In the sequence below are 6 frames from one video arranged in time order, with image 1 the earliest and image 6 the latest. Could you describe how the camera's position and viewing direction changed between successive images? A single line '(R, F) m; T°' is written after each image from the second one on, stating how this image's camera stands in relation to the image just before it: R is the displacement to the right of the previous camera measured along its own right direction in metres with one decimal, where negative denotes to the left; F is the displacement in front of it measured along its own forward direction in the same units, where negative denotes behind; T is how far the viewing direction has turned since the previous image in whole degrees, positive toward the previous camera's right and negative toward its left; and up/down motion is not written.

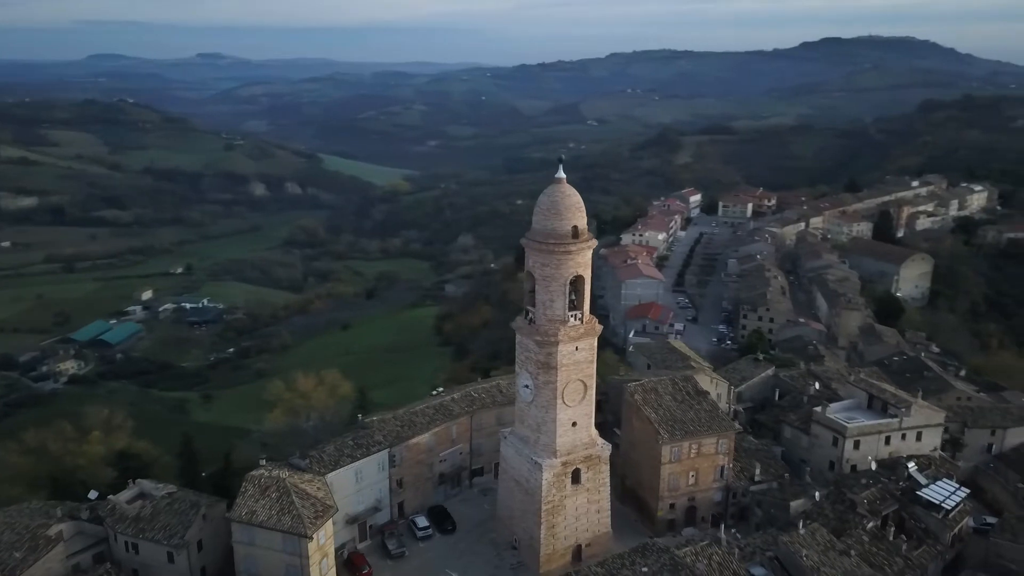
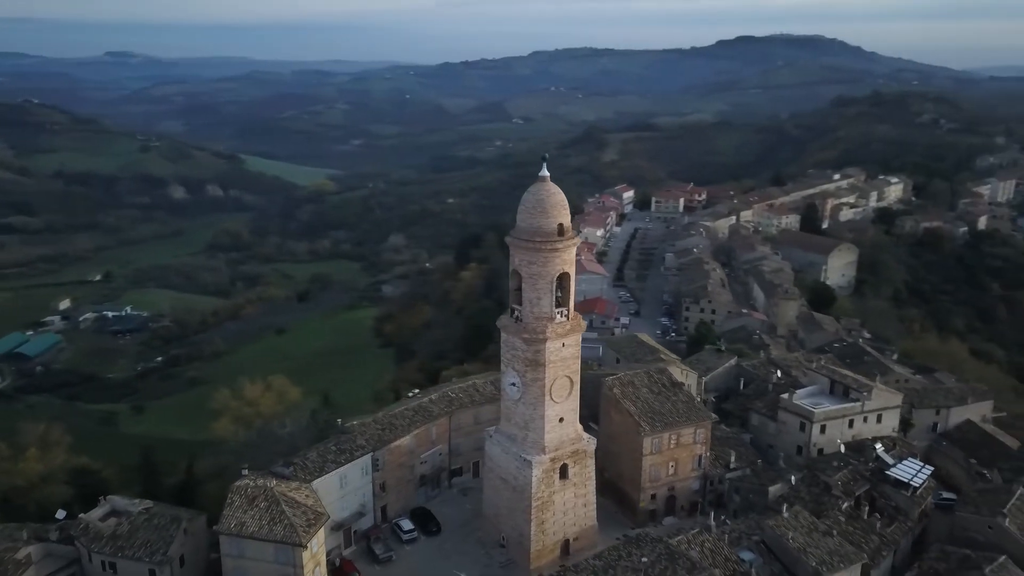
(-1.0, 0.0) m; +5°
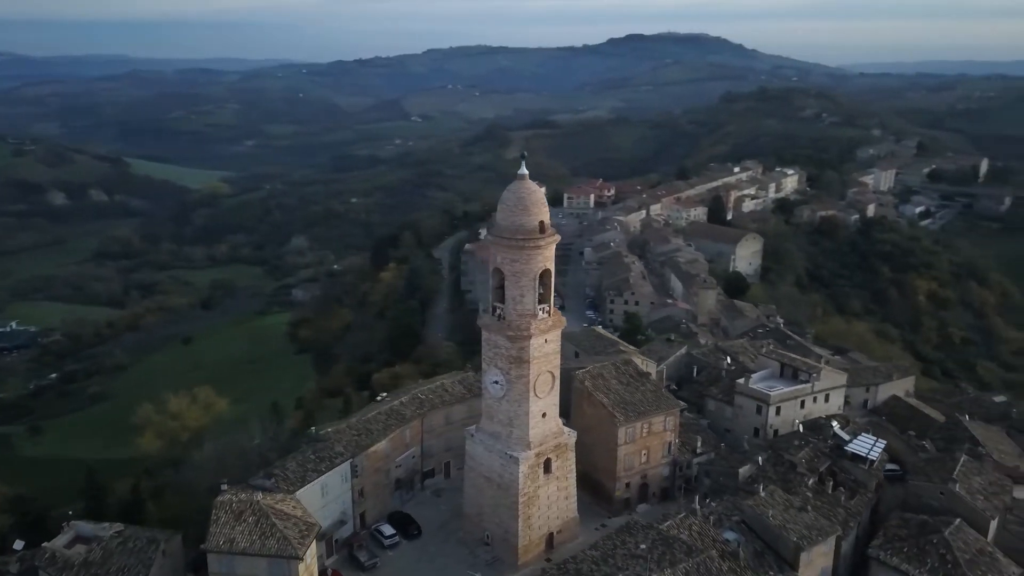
(-1.4, 0.0) m; +7°
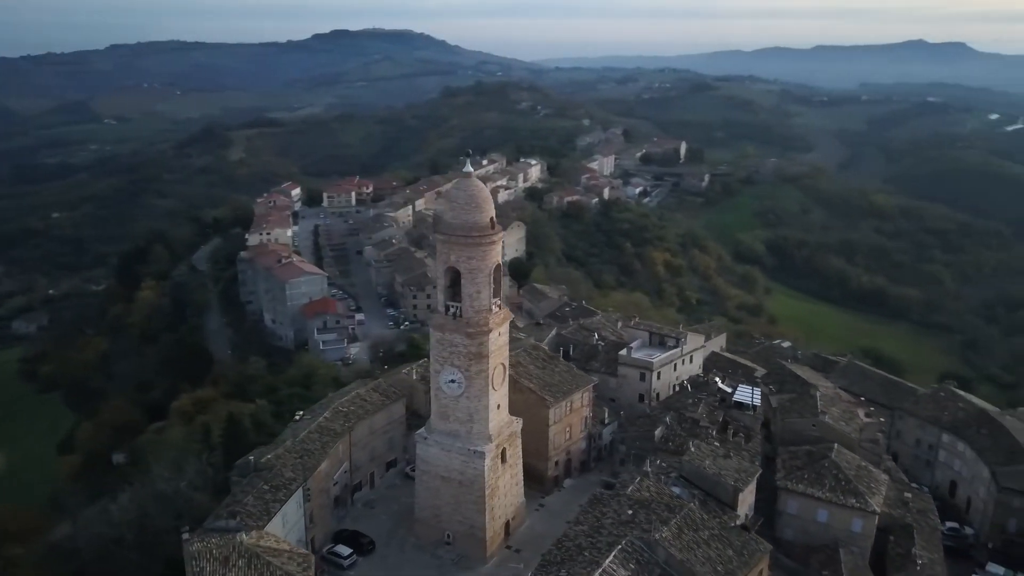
(-3.8, +0.4) m; +19°
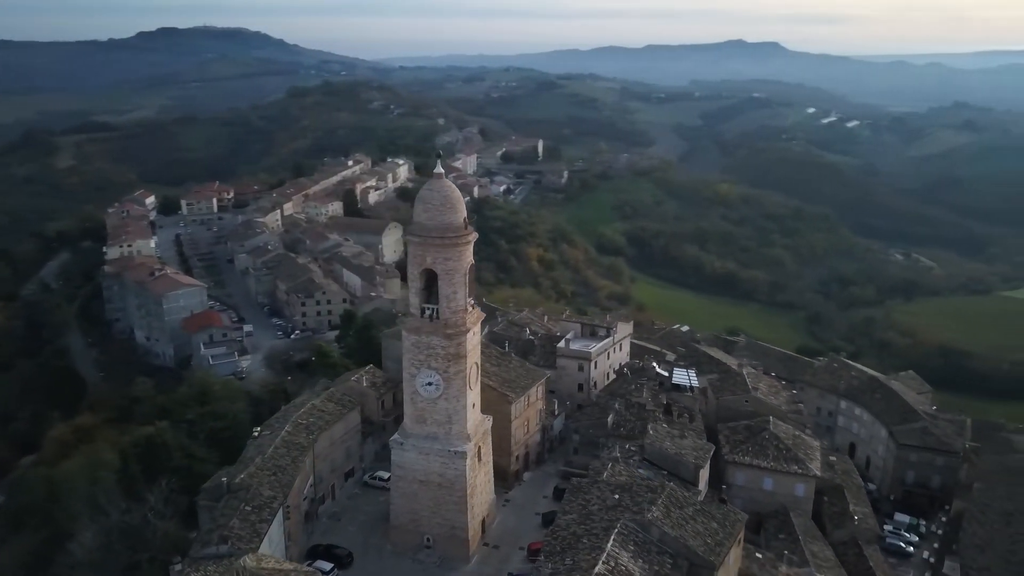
(-2.1, 0.0) m; +10°
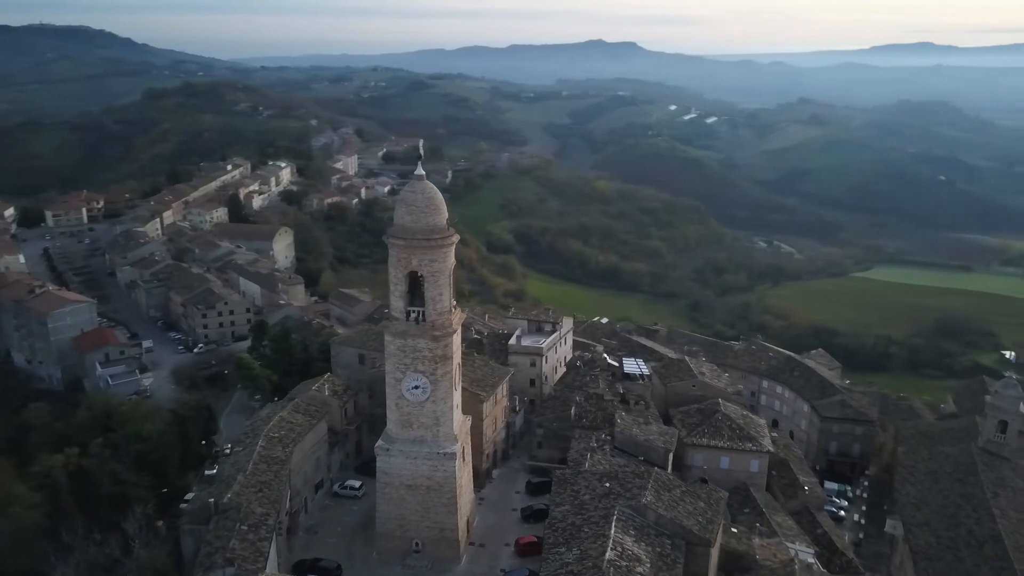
(-1.9, 0.0) m; +9°
